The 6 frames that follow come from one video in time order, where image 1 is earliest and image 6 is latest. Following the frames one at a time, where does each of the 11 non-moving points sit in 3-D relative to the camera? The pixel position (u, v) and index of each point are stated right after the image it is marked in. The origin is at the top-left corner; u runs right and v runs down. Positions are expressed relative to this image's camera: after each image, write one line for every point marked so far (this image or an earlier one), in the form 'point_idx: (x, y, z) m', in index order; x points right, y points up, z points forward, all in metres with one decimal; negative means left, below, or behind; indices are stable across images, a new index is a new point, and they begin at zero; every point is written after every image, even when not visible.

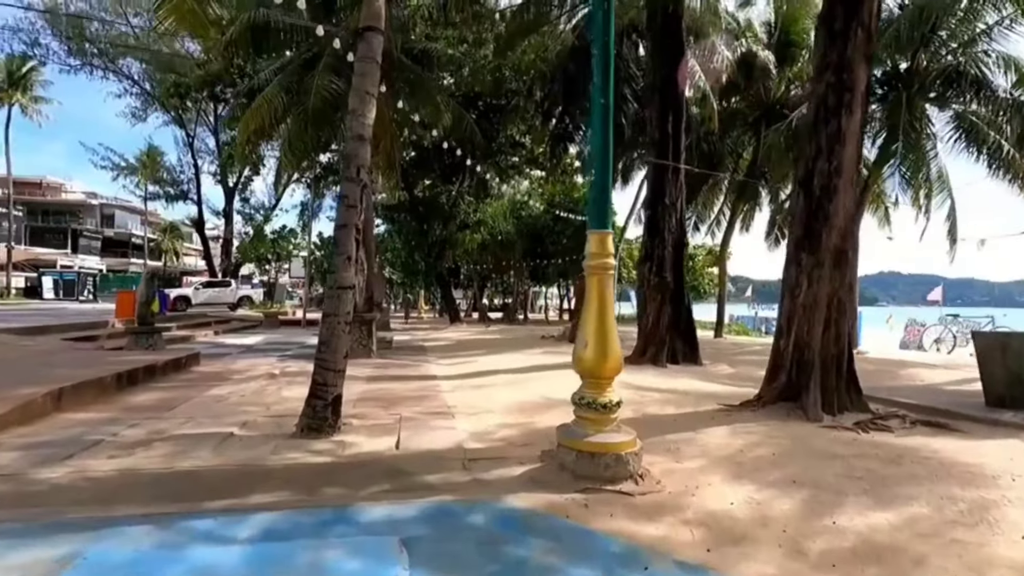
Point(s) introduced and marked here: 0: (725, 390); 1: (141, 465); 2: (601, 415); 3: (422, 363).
0: (+3.5, -1.7, +8.8) m
1: (-3.6, -1.7, +5.1) m
2: (+0.8, -1.2, +4.9) m
3: (-2.3, -1.9, +13.5) m
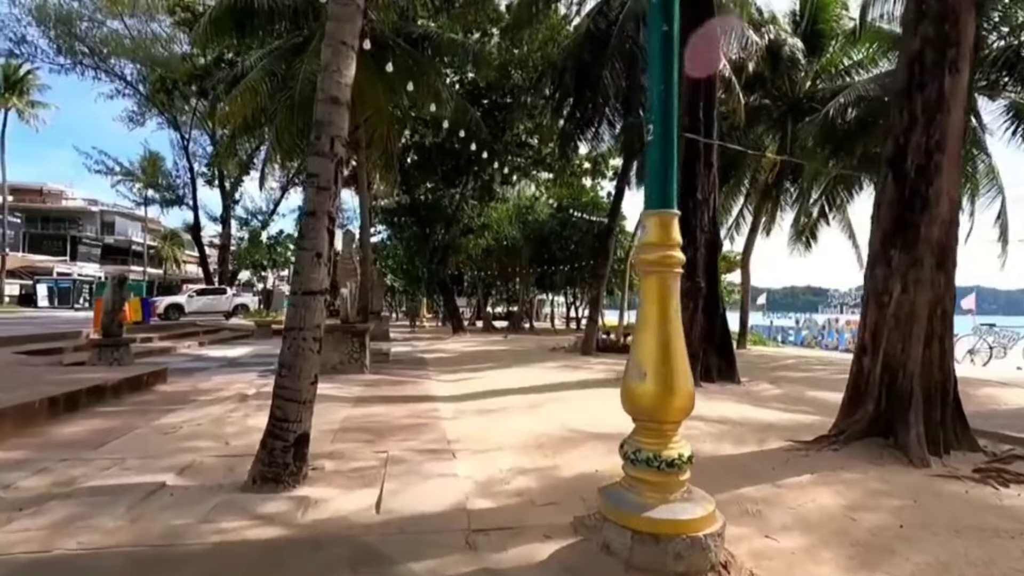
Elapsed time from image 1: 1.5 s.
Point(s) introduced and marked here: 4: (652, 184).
0: (+3.7, -1.8, +7.3) m
1: (-3.4, -1.7, +3.6) m
2: (+1.0, -1.2, +3.4) m
3: (-2.1, -2.1, +12.0) m
4: (+0.9, +0.7, +3.6) m
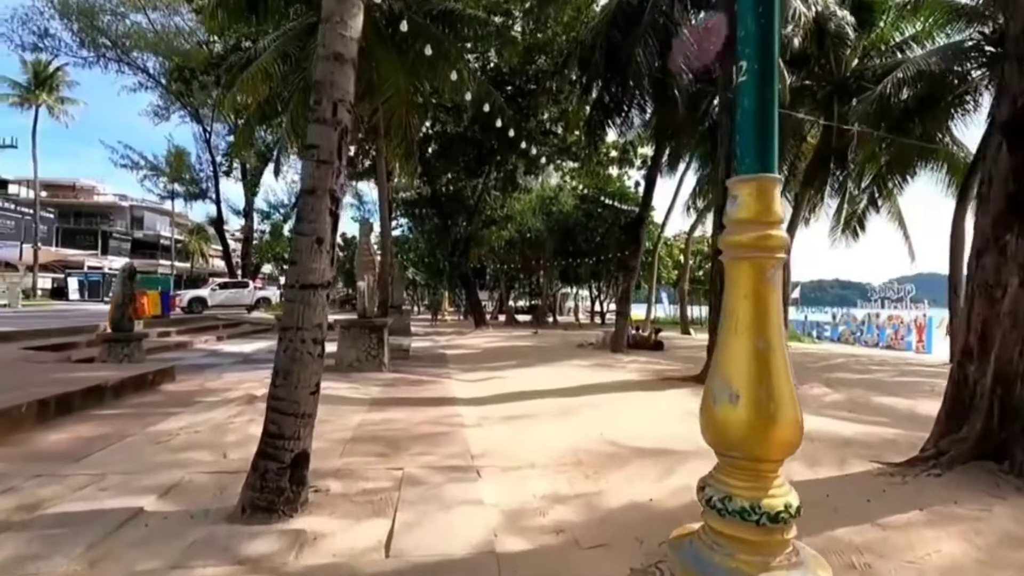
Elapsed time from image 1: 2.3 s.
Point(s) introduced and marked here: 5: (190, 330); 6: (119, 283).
0: (+4.1, -1.7, +6.3) m
1: (-3.2, -1.7, +2.9) m
2: (+1.2, -1.2, +2.5) m
3: (-1.5, -1.9, +11.3) m
4: (+1.2, +0.7, +2.7) m
5: (-11.6, -1.5, +19.2) m
6: (-8.5, +0.1, +11.5) m
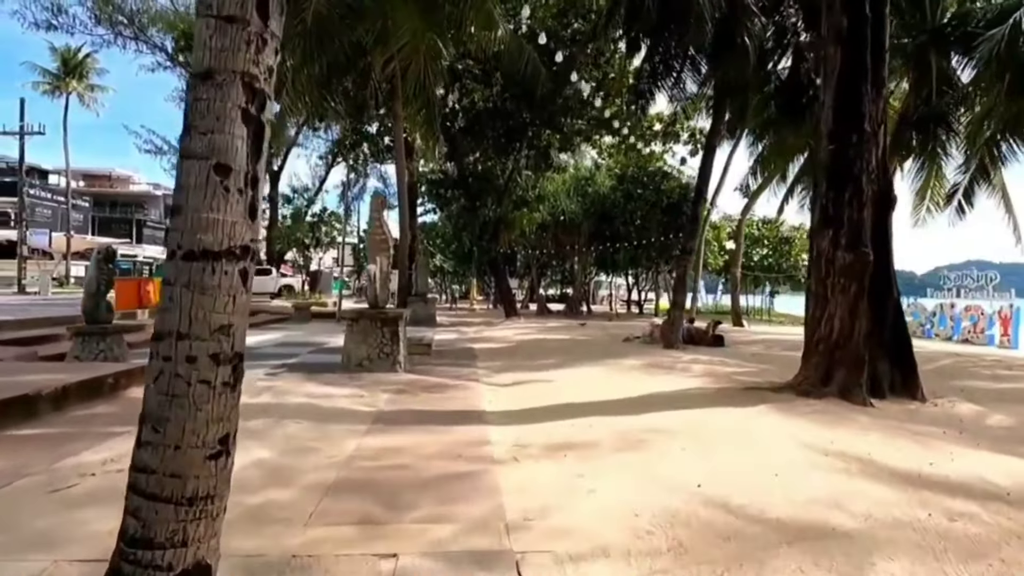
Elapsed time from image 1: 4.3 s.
0: (+4.5, -1.5, +4.0) m
1: (-2.9, -1.6, +1.1) m
2: (+1.4, -1.1, +0.4) m
3: (-0.8, -1.7, +9.3) m
4: (+1.4, +0.8, +0.5) m
5: (-10.5, -1.1, +17.8) m
6: (-7.8, +0.4, +9.9) m
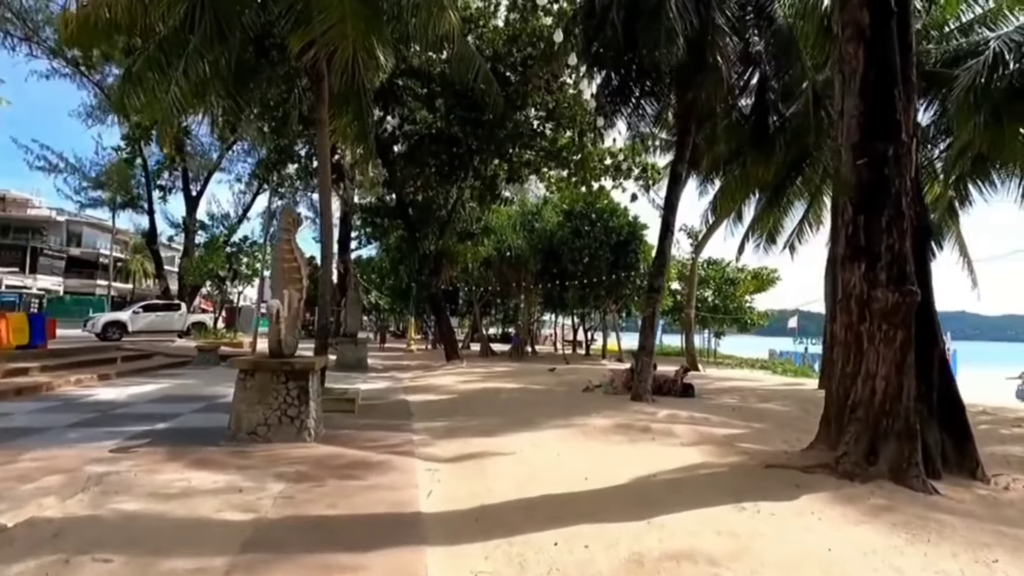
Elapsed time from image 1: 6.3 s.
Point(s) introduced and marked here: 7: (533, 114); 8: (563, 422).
0: (+4.3, -1.8, +2.4) m
1: (-2.7, -1.6, -1.4) m
2: (+1.7, -1.1, -1.5) m
3: (-1.5, -2.2, +7.0) m
4: (+1.7, +0.8, -1.3) m
5: (-12.1, -2.1, +14.4) m
6: (-8.5, -0.1, +6.9) m
7: (+0.8, +6.5, +20.0) m
8: (+0.9, -2.4, +9.4) m
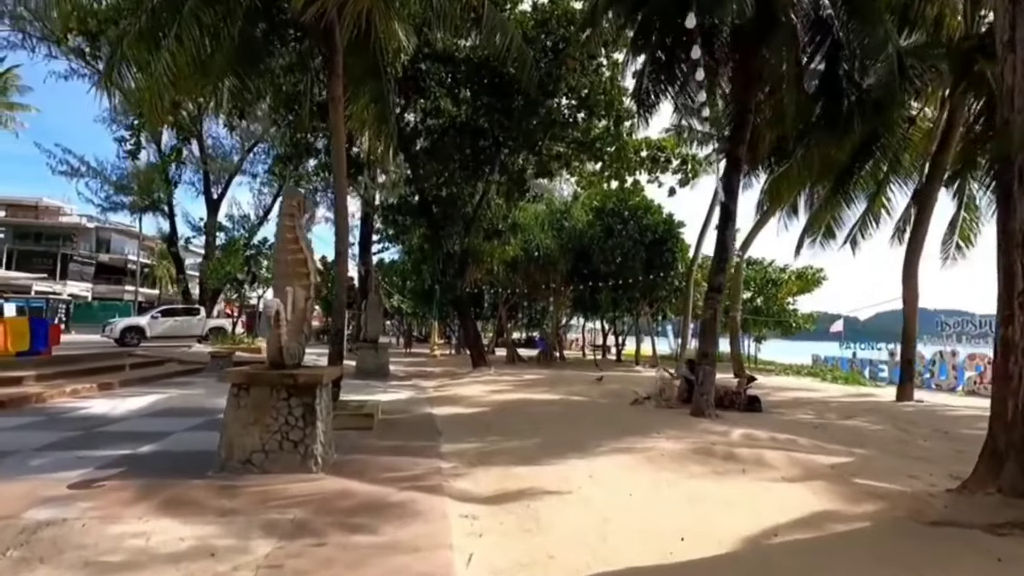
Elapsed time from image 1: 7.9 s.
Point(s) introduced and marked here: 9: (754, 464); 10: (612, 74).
0: (+4.7, -1.7, +0.6) m
1: (-2.4, -1.4, -2.8) m
2: (+1.9, -0.9, -3.1) m
3: (-0.9, -2.2, +5.5) m
4: (+1.9, +1.0, -2.9) m
5: (-11.2, -2.1, +13.3) m
6: (-7.9, -0.1, +5.7) m
7: (+1.9, +6.5, +18.4) m
8: (+1.6, -2.3, +7.8) m
9: (+3.0, -2.2, +6.7) m
10: (+3.4, +7.2, +18.0) m
